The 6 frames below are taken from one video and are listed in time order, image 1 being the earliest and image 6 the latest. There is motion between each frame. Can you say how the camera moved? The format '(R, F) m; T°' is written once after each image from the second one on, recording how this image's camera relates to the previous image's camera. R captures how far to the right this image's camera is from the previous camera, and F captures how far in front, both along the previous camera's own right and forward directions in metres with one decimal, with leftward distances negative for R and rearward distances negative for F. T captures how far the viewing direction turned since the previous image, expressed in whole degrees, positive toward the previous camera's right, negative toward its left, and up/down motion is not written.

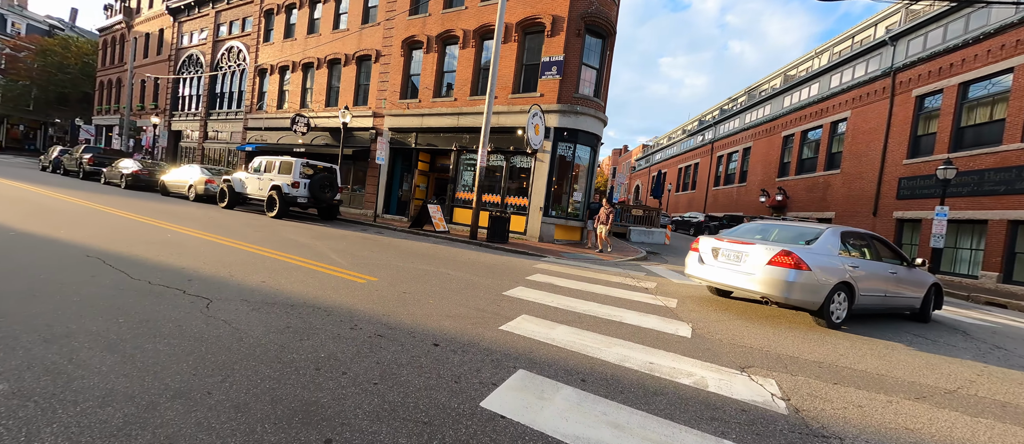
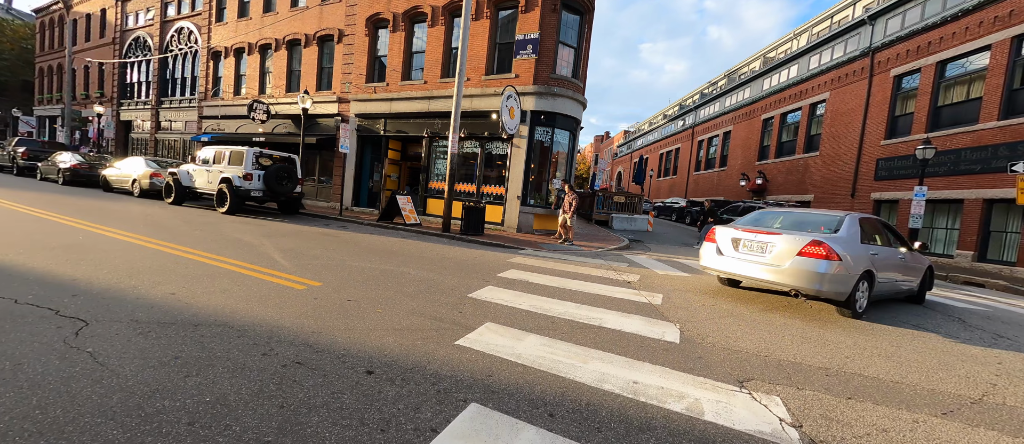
(+0.3, +0.7) m; +2°
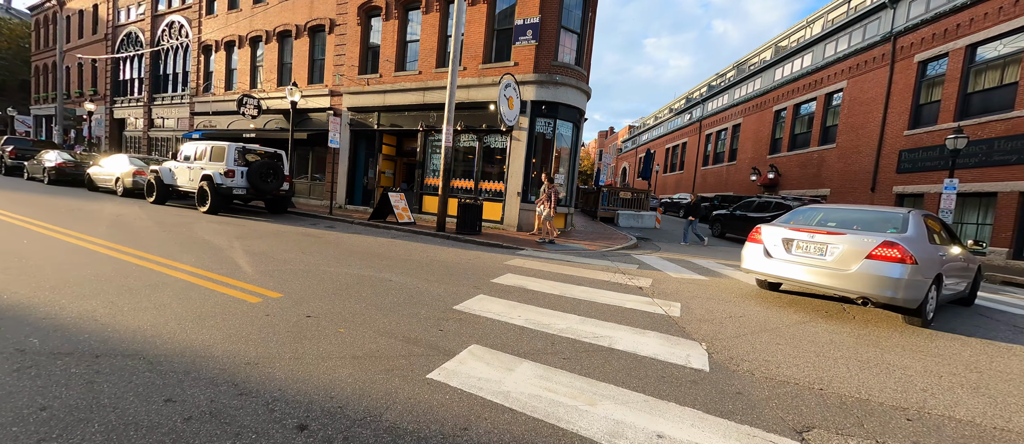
(+0.1, +0.8) m; -1°
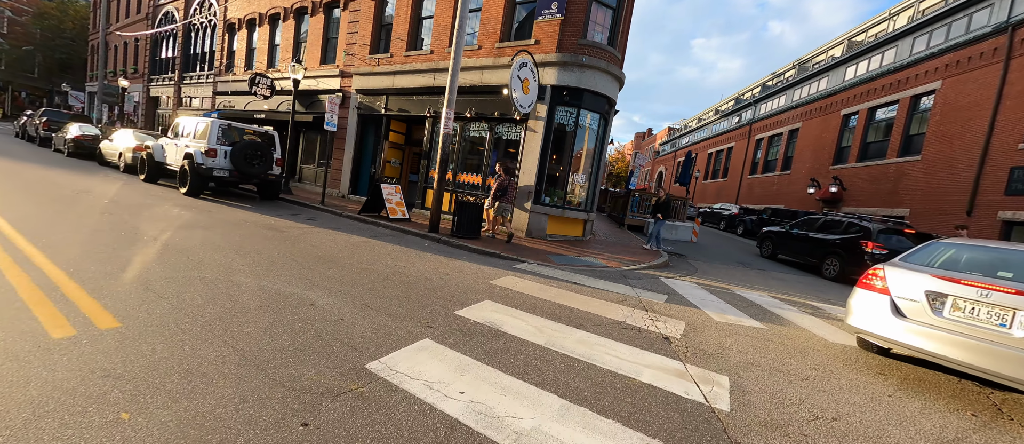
(+0.6, +1.6) m; -5°
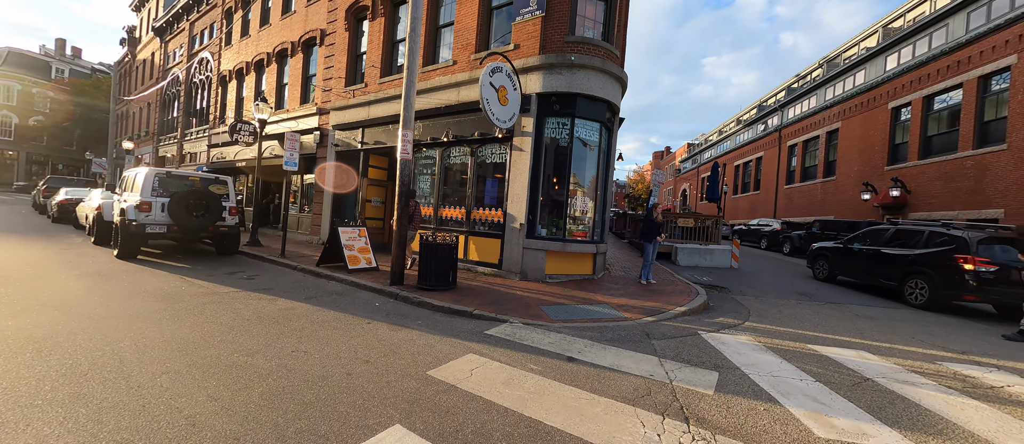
(+0.8, +2.0) m; -3°
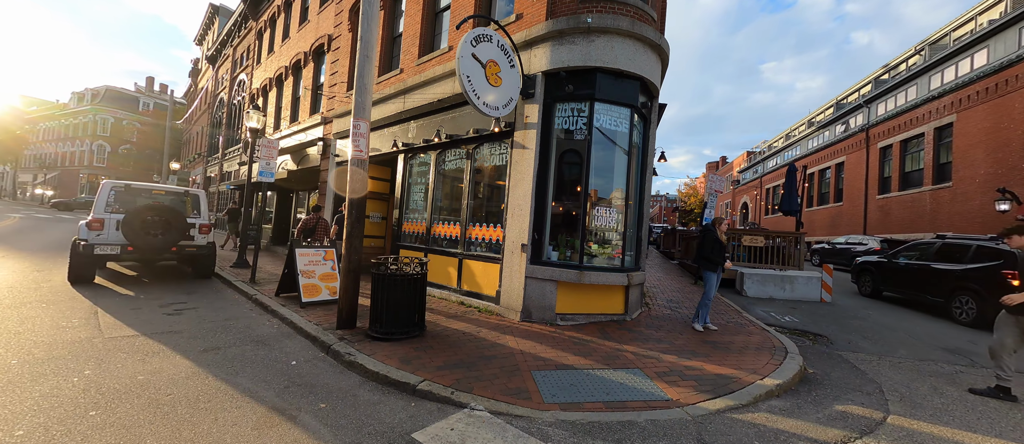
(+0.8, +2.1) m; -7°
